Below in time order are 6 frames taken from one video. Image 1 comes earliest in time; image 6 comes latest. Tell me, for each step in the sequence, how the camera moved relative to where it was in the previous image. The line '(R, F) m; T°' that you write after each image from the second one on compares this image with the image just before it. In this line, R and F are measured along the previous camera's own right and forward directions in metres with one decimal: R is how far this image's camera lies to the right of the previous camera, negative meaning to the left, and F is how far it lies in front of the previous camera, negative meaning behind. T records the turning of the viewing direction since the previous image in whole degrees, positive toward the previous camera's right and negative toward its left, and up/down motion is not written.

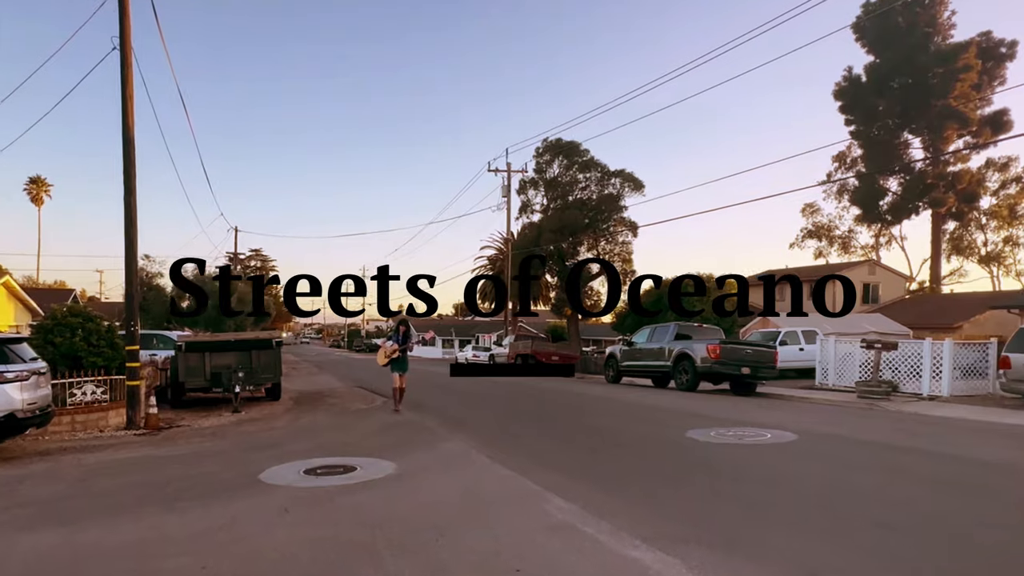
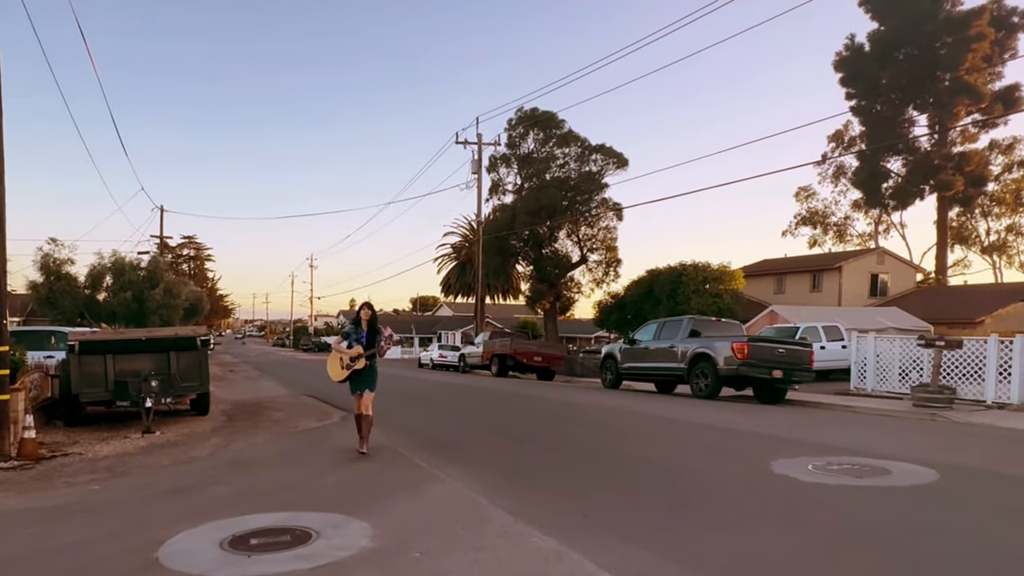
(-0.7, +3.0) m; +4°
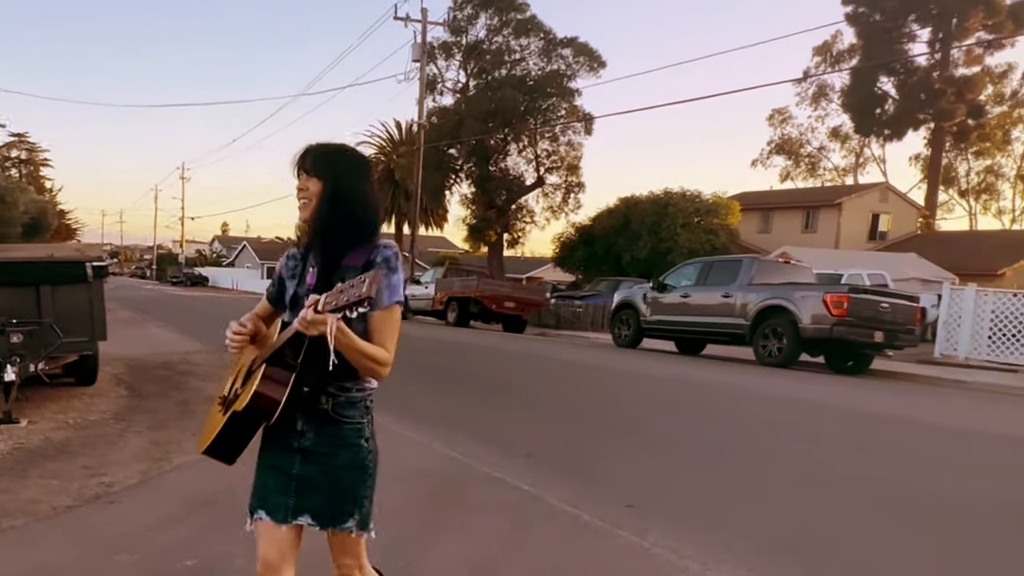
(-2.3, +4.2) m; +11°
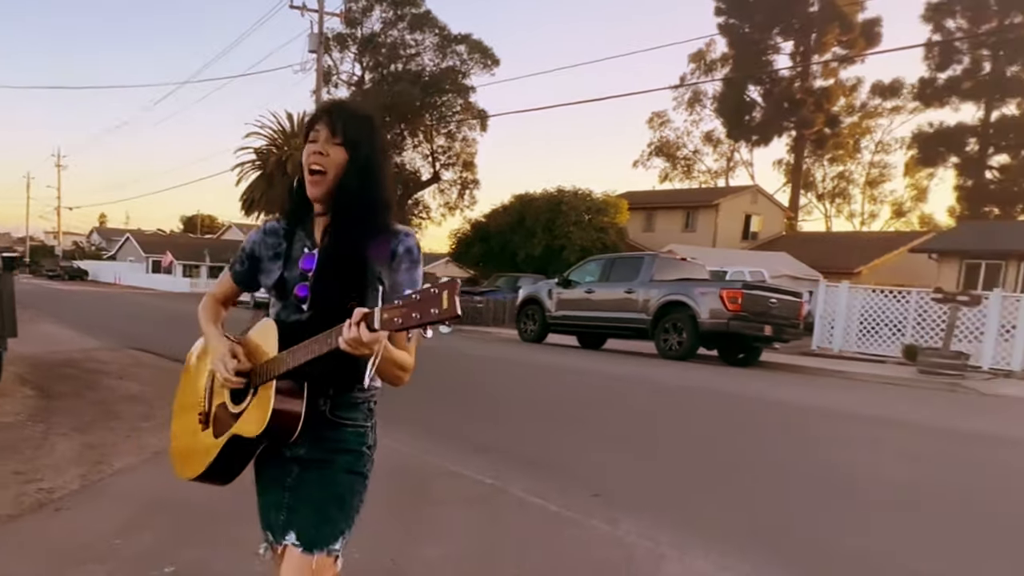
(-0.7, -0.1) m; +9°
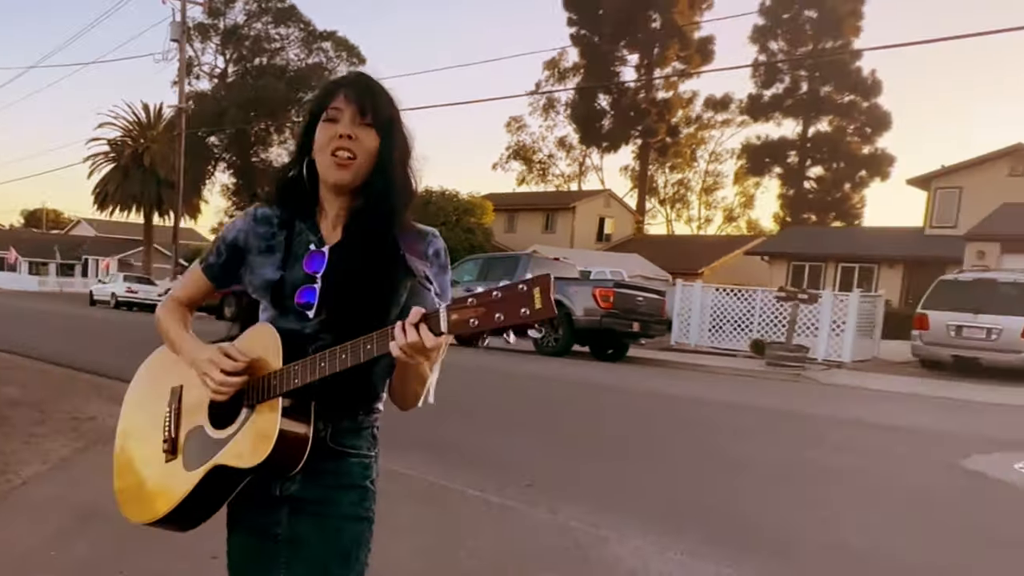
(-0.7, -0.3) m; +11°
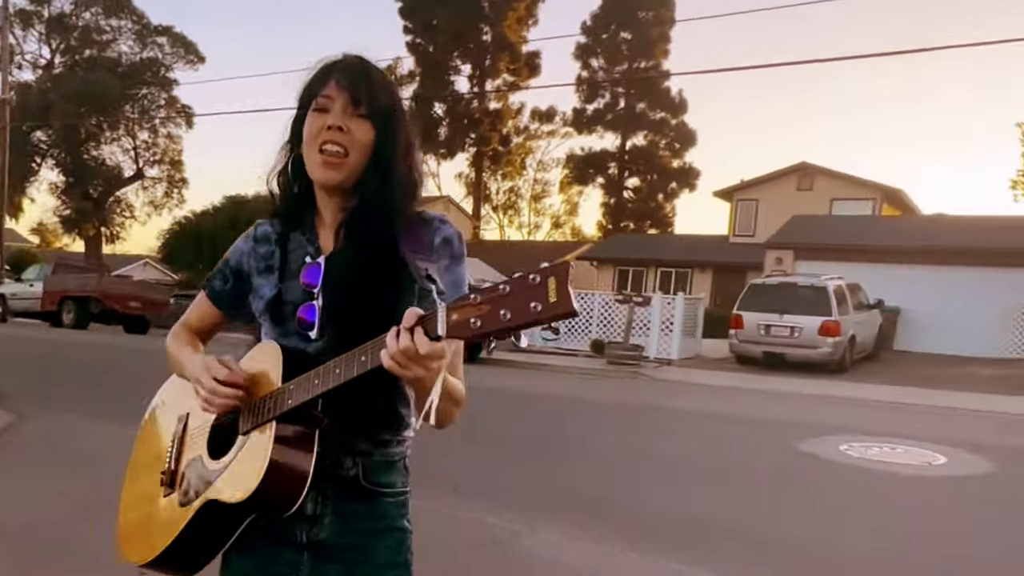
(-0.8, -0.4) m; +12°
